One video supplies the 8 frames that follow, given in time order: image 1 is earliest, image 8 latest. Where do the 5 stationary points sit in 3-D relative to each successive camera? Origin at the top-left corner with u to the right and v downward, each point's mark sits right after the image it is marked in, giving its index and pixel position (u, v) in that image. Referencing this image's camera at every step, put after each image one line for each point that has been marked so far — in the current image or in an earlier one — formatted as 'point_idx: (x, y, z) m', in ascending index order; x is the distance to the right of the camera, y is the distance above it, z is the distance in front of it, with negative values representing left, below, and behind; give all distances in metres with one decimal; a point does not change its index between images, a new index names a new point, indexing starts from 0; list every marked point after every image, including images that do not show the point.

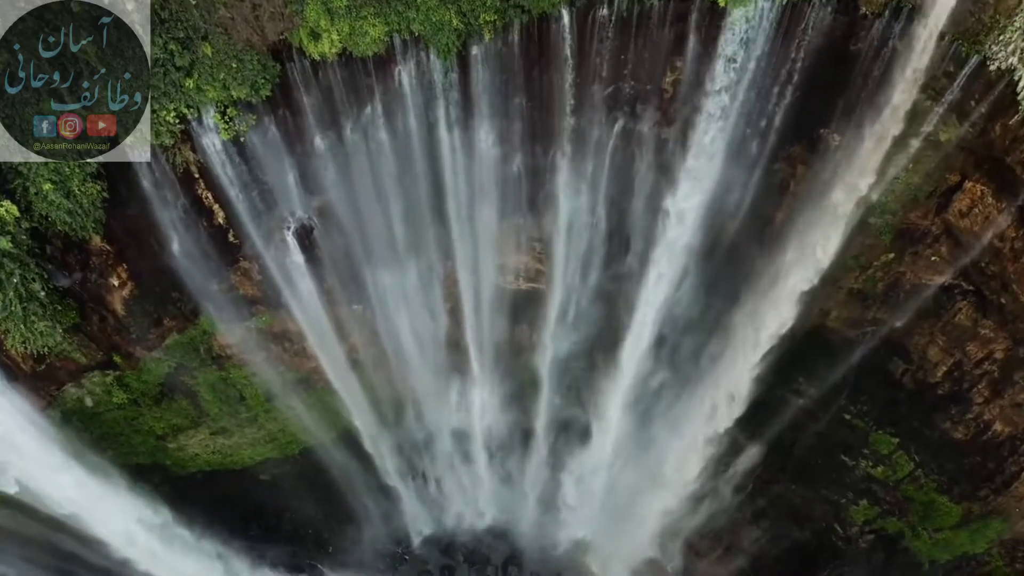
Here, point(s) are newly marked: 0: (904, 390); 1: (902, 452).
0: (+5.7, -1.5, +10.5) m
1: (+5.9, -2.5, +10.8) m
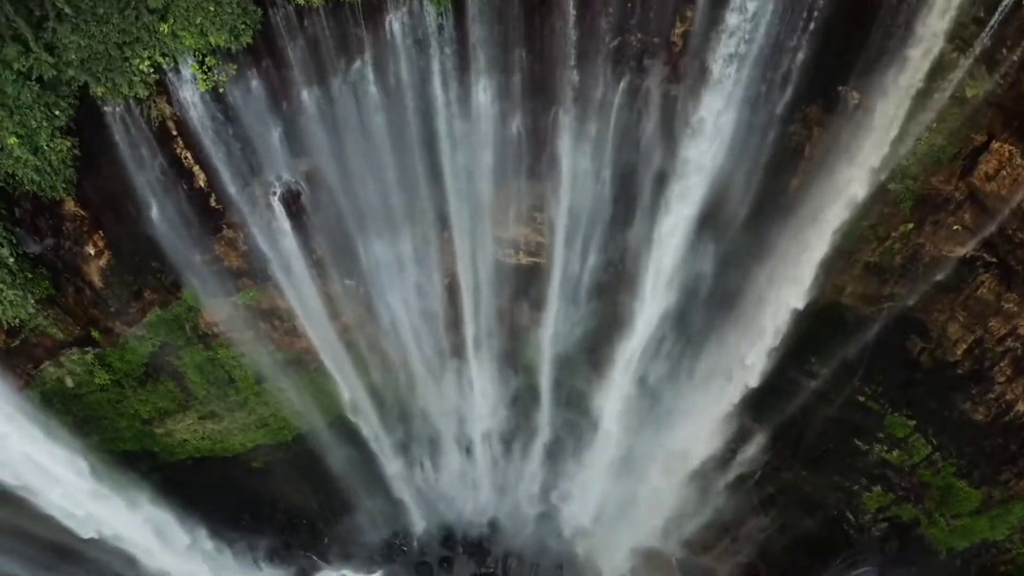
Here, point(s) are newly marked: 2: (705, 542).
0: (+5.7, -1.2, +10.0) m
1: (+5.9, -2.2, +10.3) m
2: (+3.4, -4.6, +12.8) m
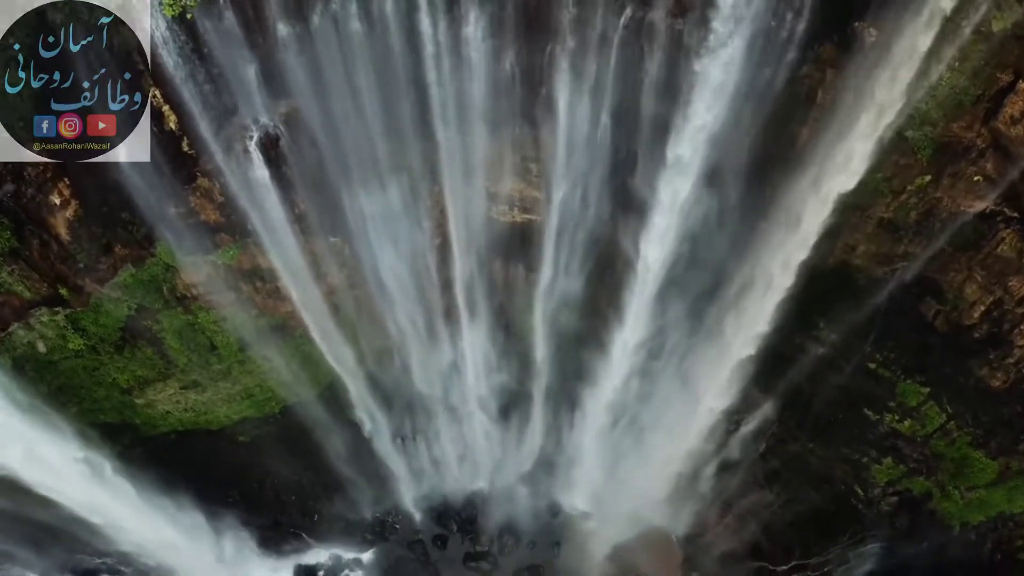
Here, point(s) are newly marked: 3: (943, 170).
0: (+5.7, -0.6, +9.5) m
1: (+5.8, -1.6, +9.9) m
2: (+3.4, -4.0, +12.3) m
3: (+5.0, +1.4, +8.3) m
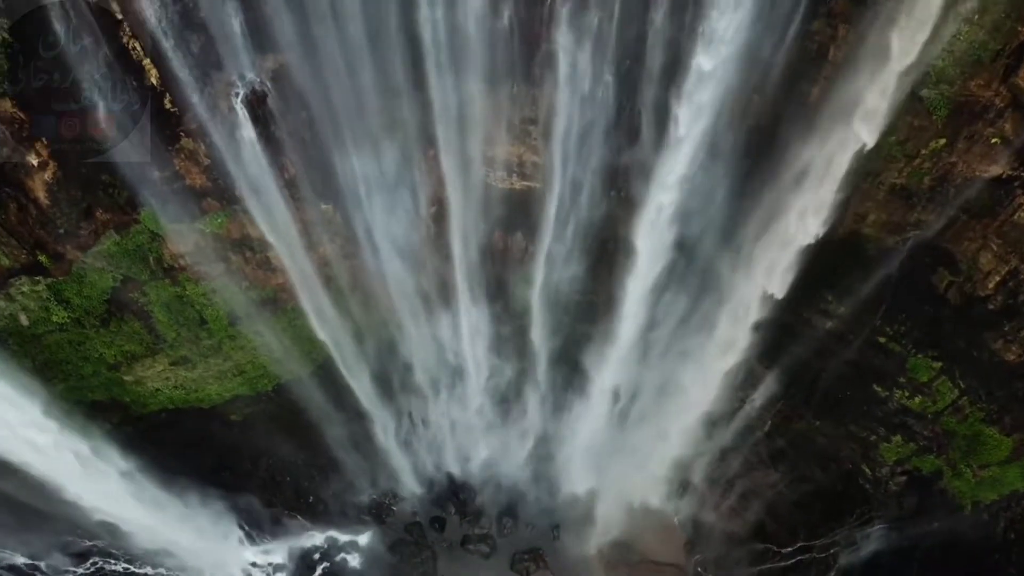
0: (+5.7, -0.2, +9.2) m
1: (+5.8, -1.2, +9.5) m
2: (+3.4, -3.6, +12.1) m
3: (+5.0, +1.7, +7.9) m
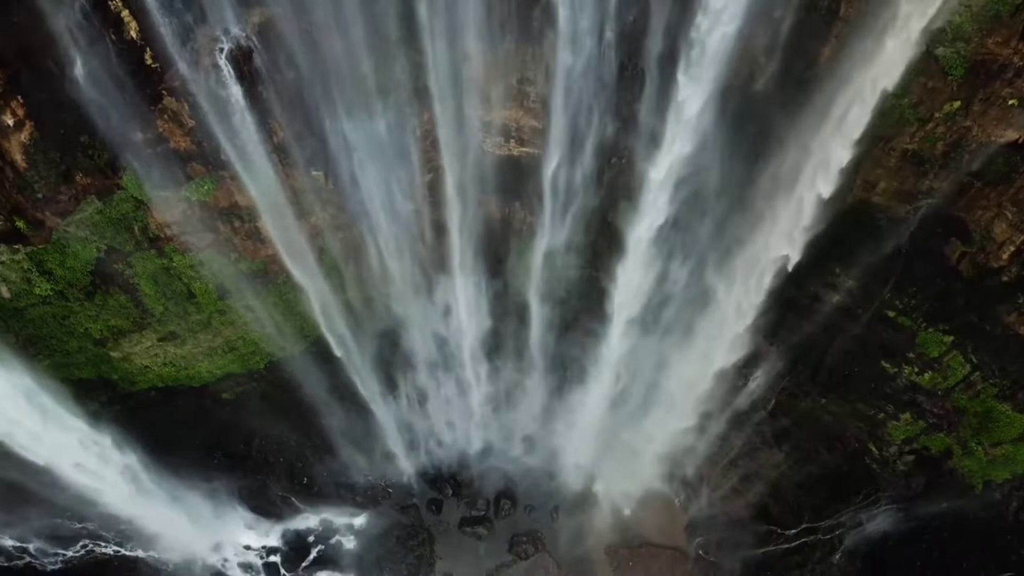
0: (+5.6, +0.1, +8.9) m
1: (+5.8, -0.9, +9.3) m
2: (+3.3, -3.2, +11.8) m
3: (+5.0, +2.1, +7.6) m
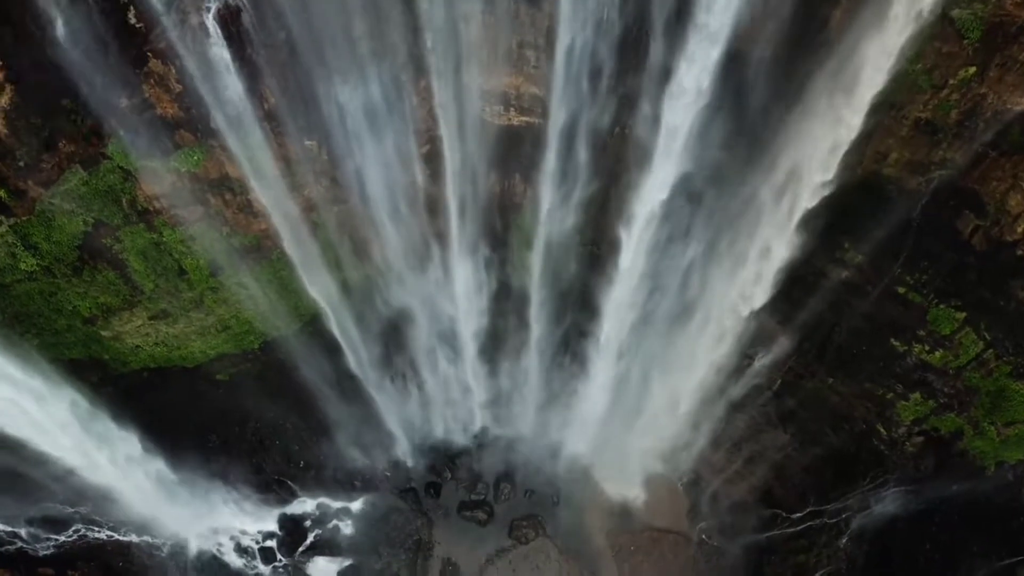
0: (+5.6, +0.4, +8.7) m
1: (+5.8, -0.5, +9.0) m
2: (+3.3, -2.9, +11.6) m
3: (+4.9, +2.4, +7.3) m
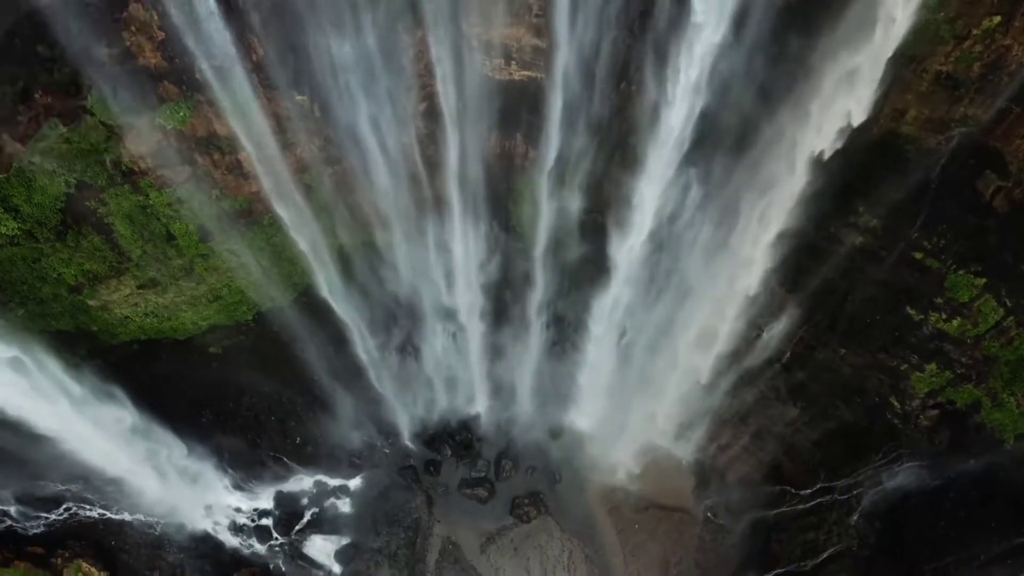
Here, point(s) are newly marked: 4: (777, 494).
0: (+5.6, +0.9, +8.3) m
1: (+5.8, -0.1, +8.7) m
2: (+3.4, -2.4, +11.3) m
3: (+5.0, +2.8, +6.9) m
4: (+4.0, -3.1, +10.7) m
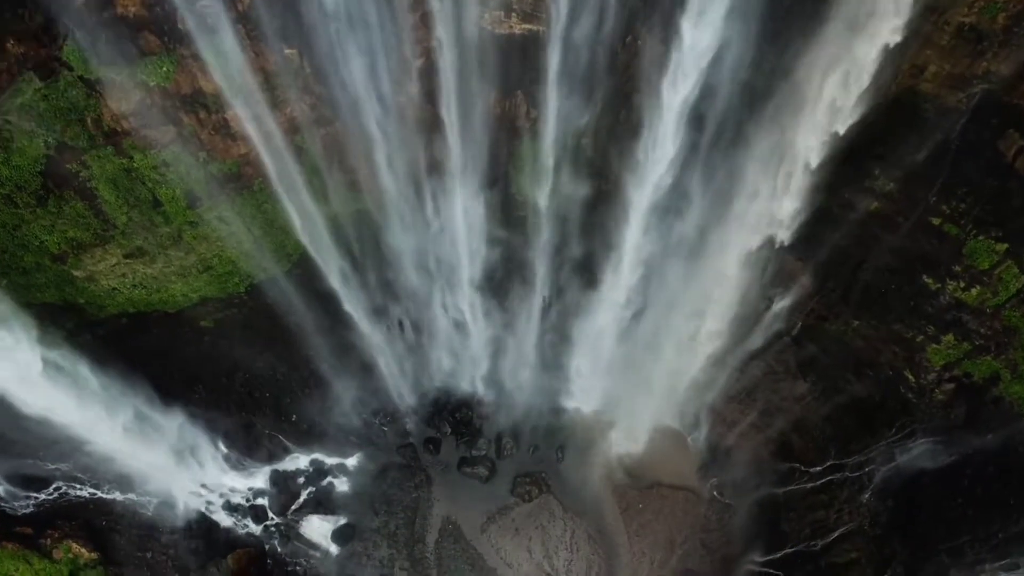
0: (+5.6, +1.3, +7.9) m
1: (+5.8, +0.3, +8.3) m
2: (+3.4, -2.0, +10.9) m
3: (+5.0, +3.2, +6.5) m
4: (+4.0, -2.7, +10.4) m
